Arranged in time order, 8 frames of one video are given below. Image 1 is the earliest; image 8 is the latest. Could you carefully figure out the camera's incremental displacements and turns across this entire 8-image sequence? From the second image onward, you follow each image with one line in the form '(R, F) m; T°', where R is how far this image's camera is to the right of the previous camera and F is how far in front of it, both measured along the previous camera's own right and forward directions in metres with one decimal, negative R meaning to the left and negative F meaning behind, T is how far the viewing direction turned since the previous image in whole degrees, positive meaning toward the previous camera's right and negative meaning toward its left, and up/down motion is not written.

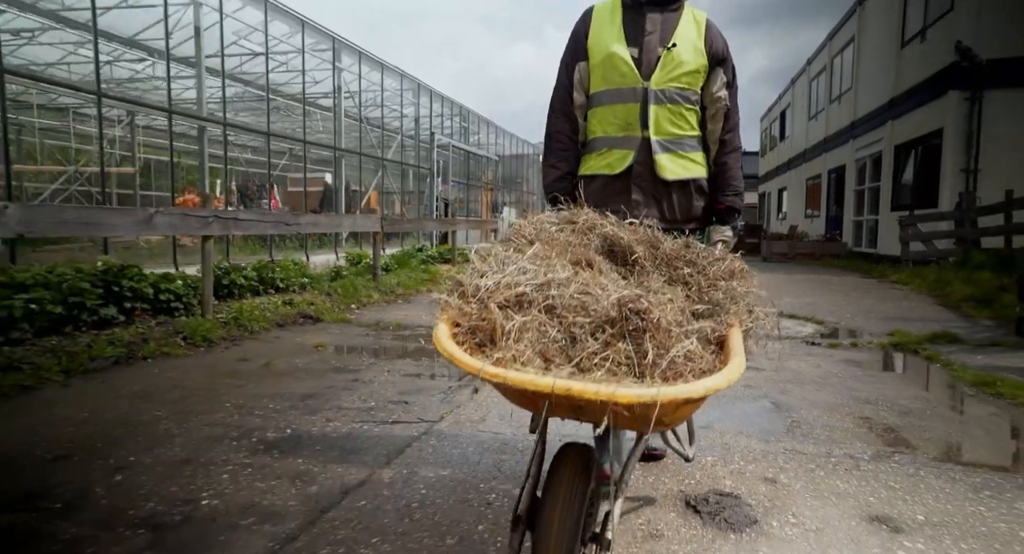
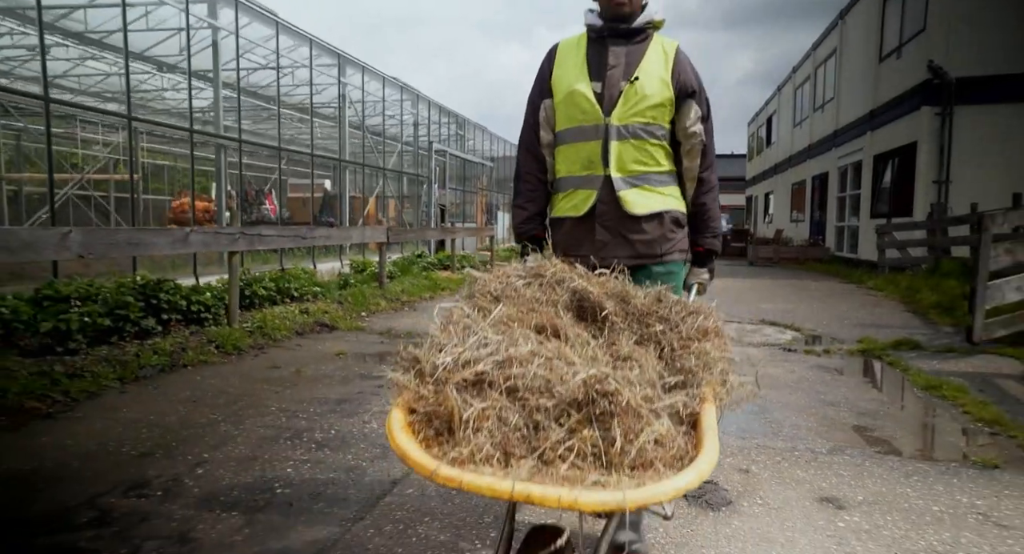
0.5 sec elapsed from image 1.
(-0.1, -0.5) m; +1°
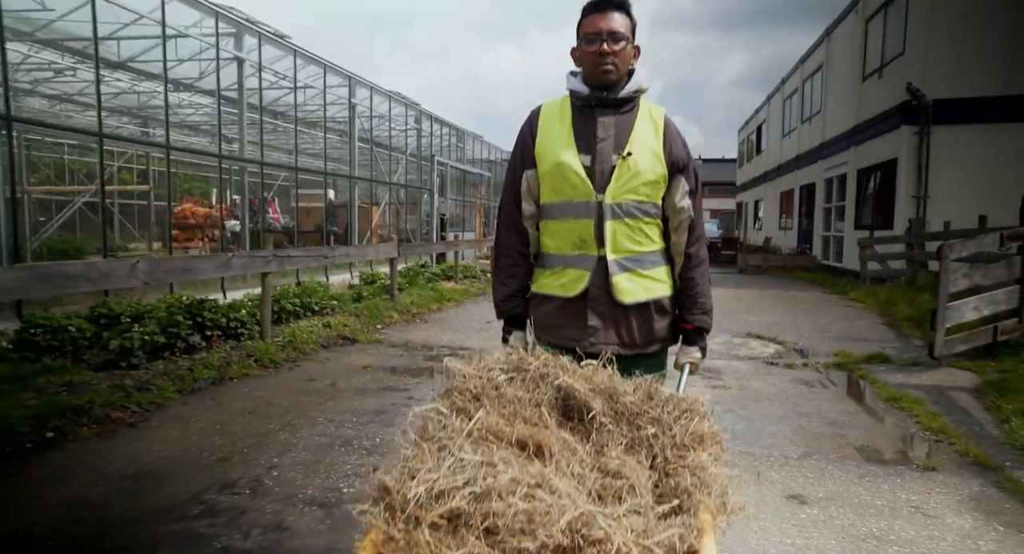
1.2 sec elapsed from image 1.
(-0.2, -0.6) m; +1°
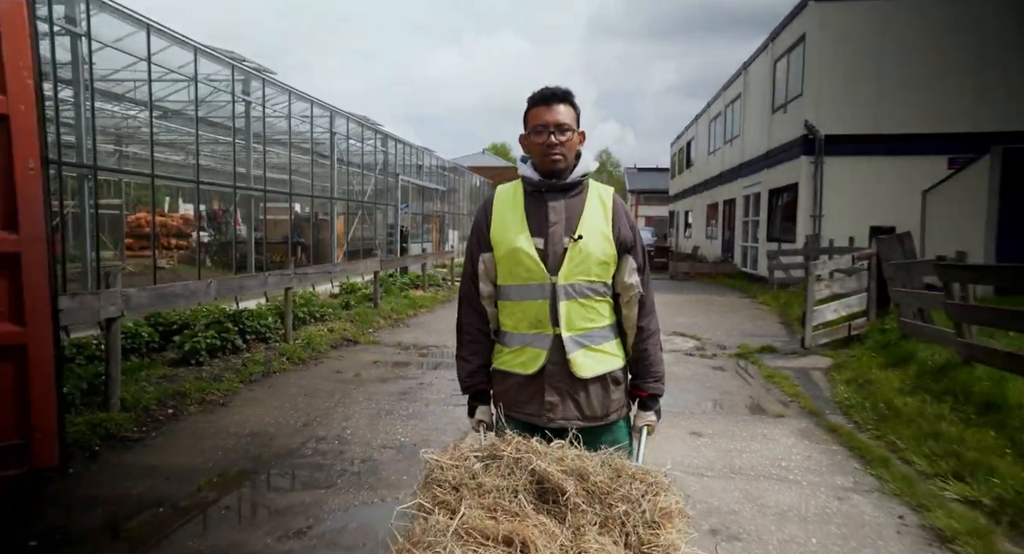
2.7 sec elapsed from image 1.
(-0.5, -1.6) m; +6°
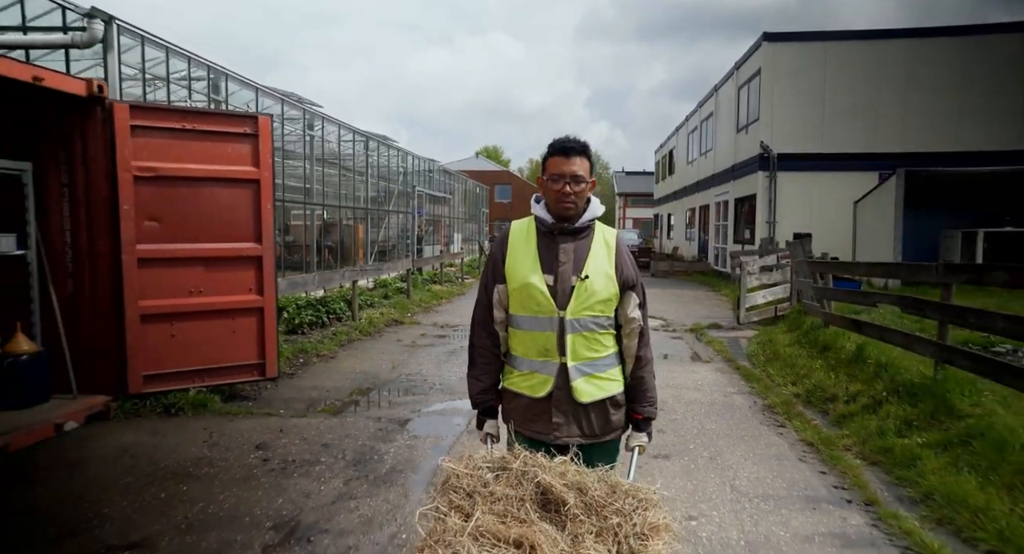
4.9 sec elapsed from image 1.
(-0.3, -2.5) m; +1°
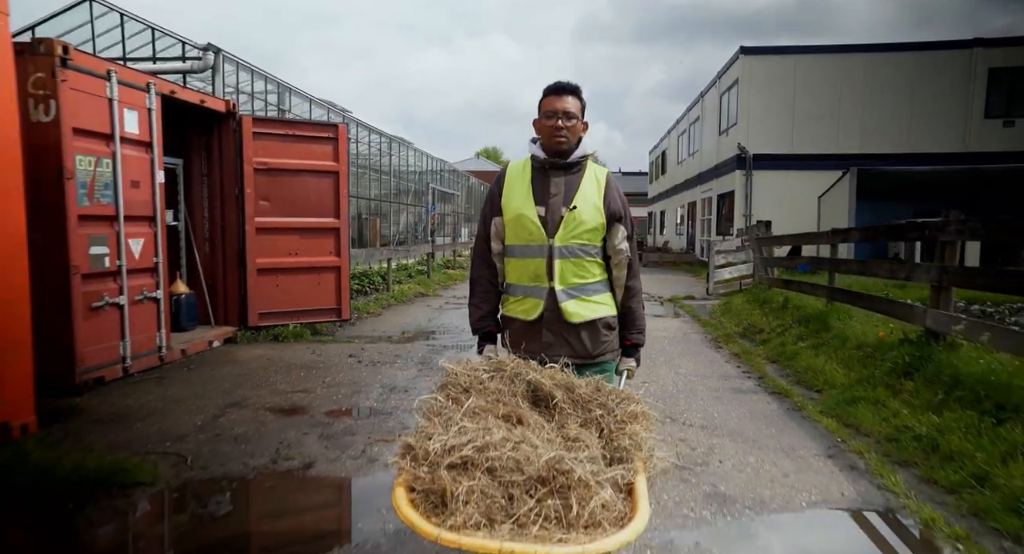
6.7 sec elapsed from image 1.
(-0.2, -1.9) m; 0°
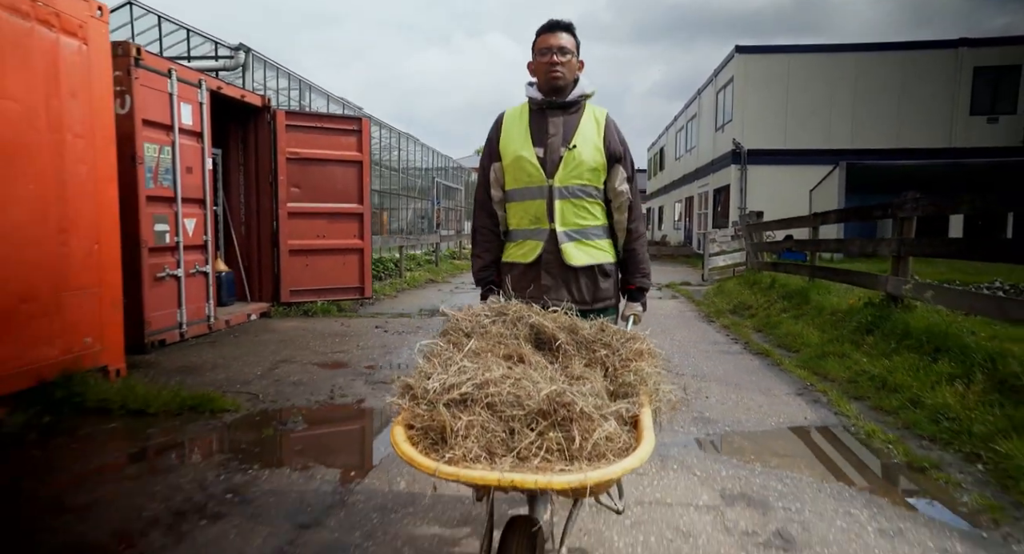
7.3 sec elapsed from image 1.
(-0.2, -0.7) m; 0°
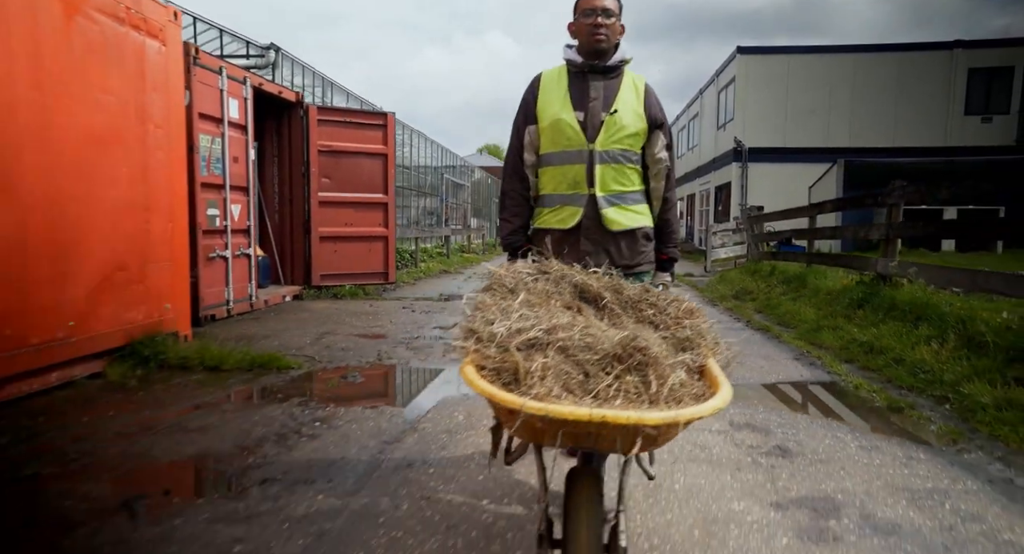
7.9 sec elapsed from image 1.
(-0.2, -0.5) m; 0°
